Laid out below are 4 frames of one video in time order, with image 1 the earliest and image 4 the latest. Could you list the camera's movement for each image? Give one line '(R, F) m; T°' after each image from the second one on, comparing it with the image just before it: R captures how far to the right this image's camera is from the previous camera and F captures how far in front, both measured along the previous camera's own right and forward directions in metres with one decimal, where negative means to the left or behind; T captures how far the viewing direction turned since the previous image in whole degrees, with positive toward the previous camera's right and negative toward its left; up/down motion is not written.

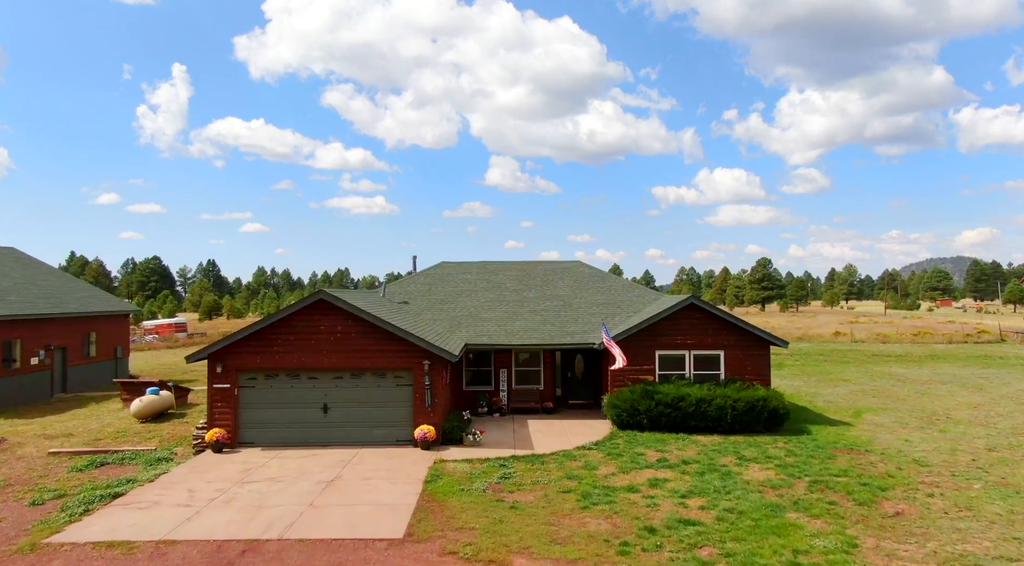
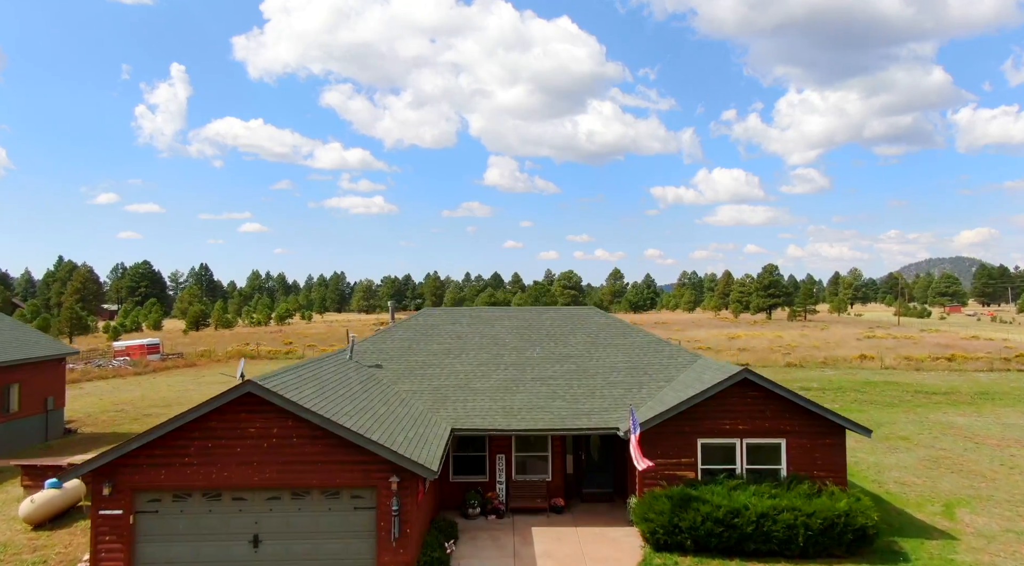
(0.0, +3.5) m; 0°
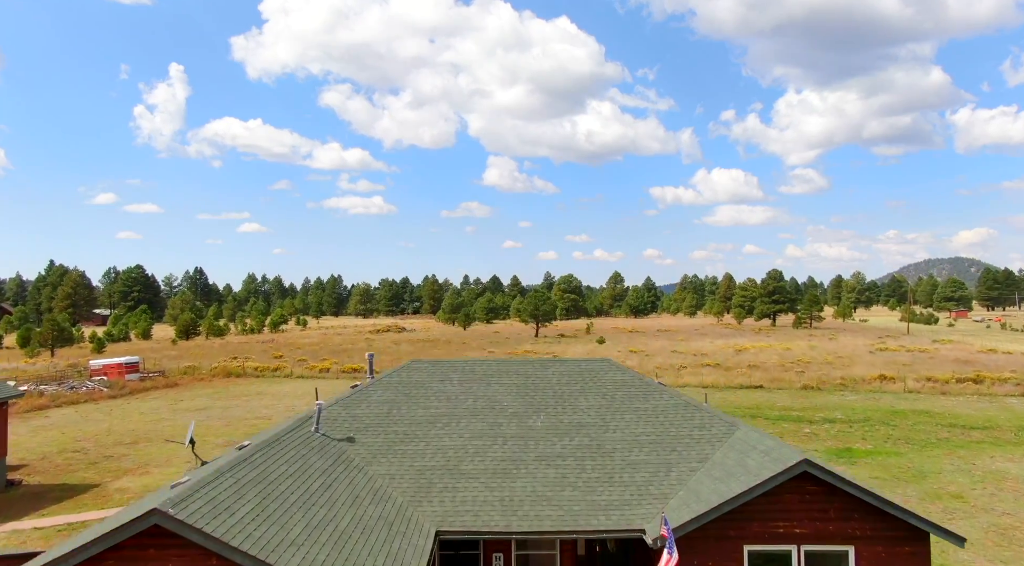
(0.0, +2.4) m; 0°
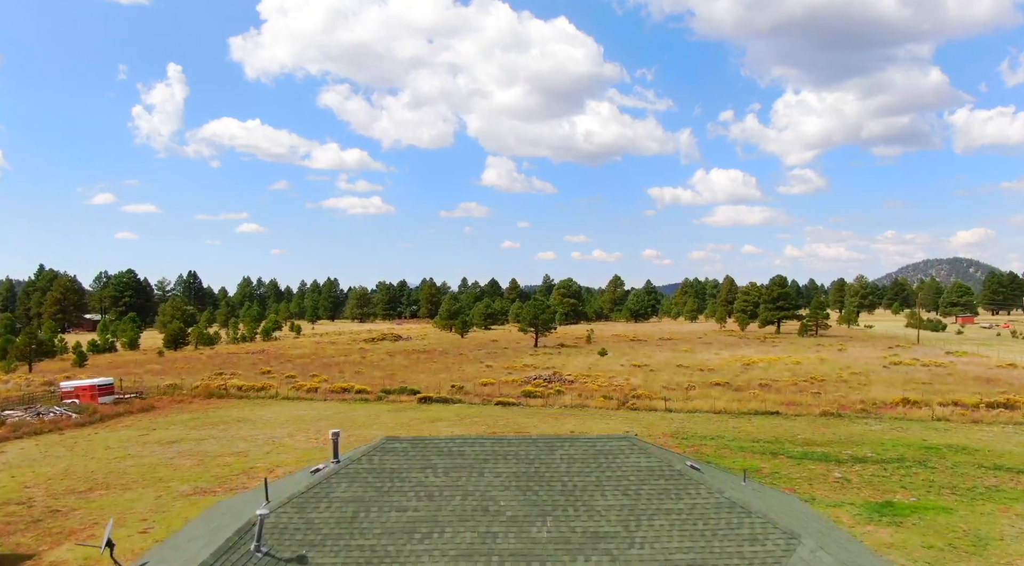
(0.0, +2.5) m; 0°
